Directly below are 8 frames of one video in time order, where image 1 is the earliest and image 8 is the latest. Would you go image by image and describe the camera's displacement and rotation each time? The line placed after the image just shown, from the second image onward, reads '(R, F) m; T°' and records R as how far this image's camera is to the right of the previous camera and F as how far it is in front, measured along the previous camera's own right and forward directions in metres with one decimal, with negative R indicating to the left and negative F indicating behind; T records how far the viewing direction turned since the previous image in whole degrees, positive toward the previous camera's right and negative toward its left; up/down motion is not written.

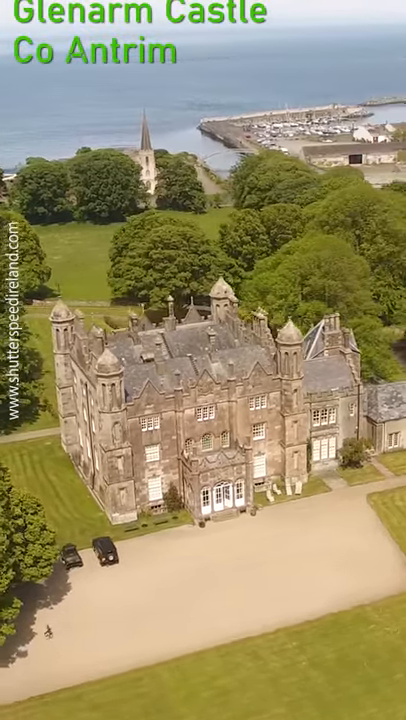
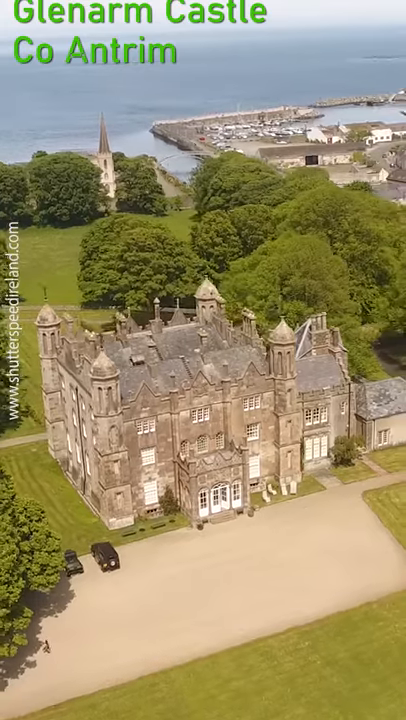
(-3.6, +0.4) m; +4°
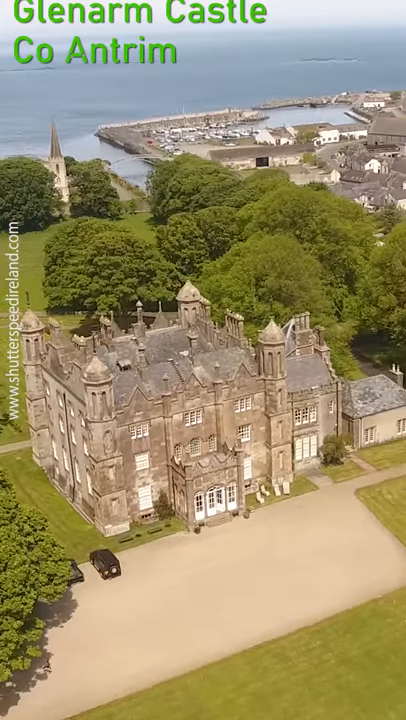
(-3.9, +0.5) m; +4°
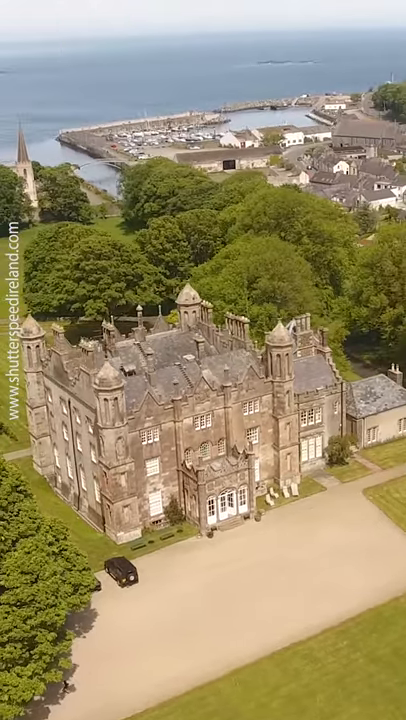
(-4.1, +0.6) m; +4°
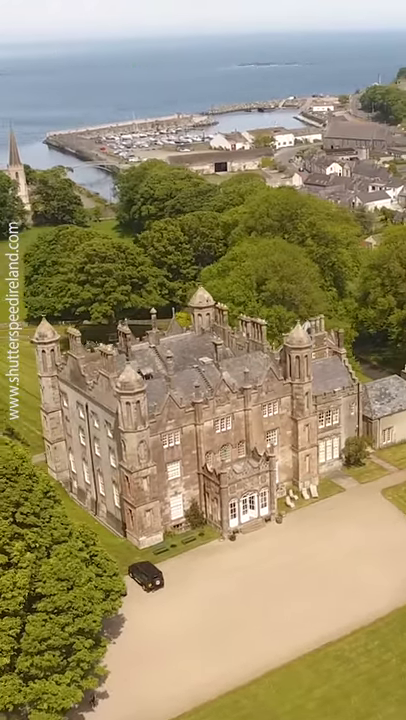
(-2.8, +0.4) m; +2°
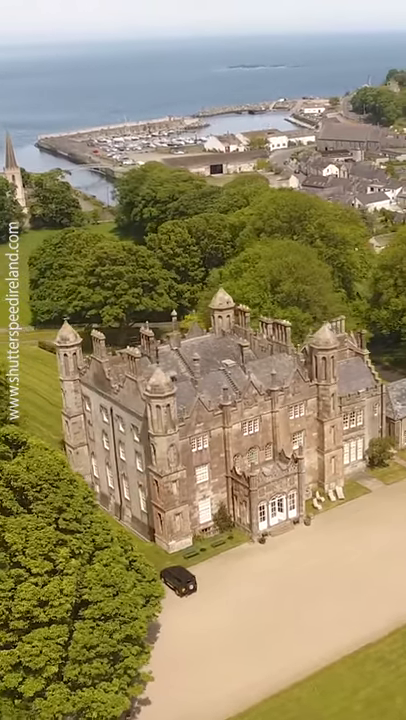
(-3.1, +0.5) m; +2°
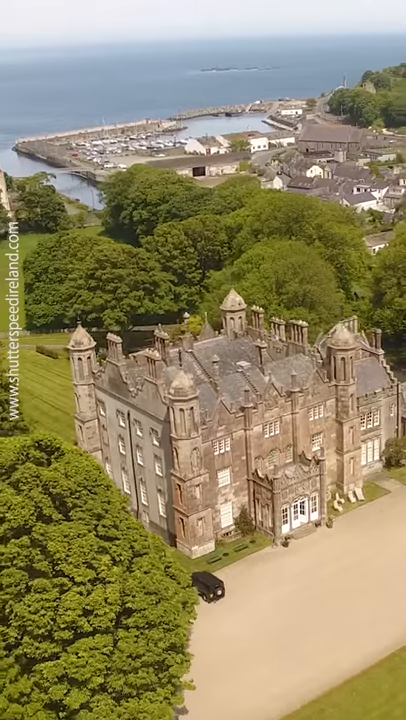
(-3.5, +0.9) m; +3°
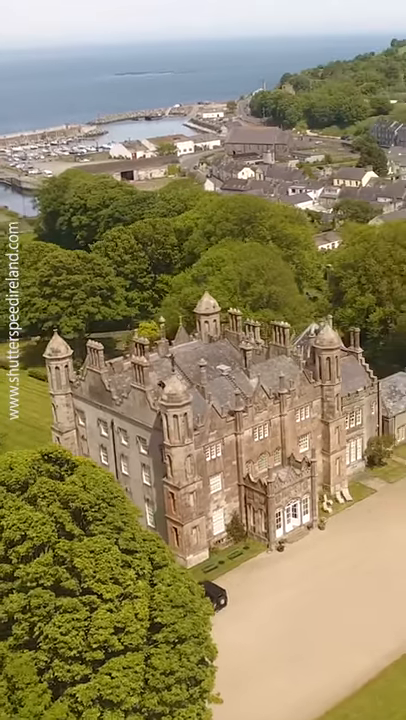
(-5.1, +1.7) m; +6°
